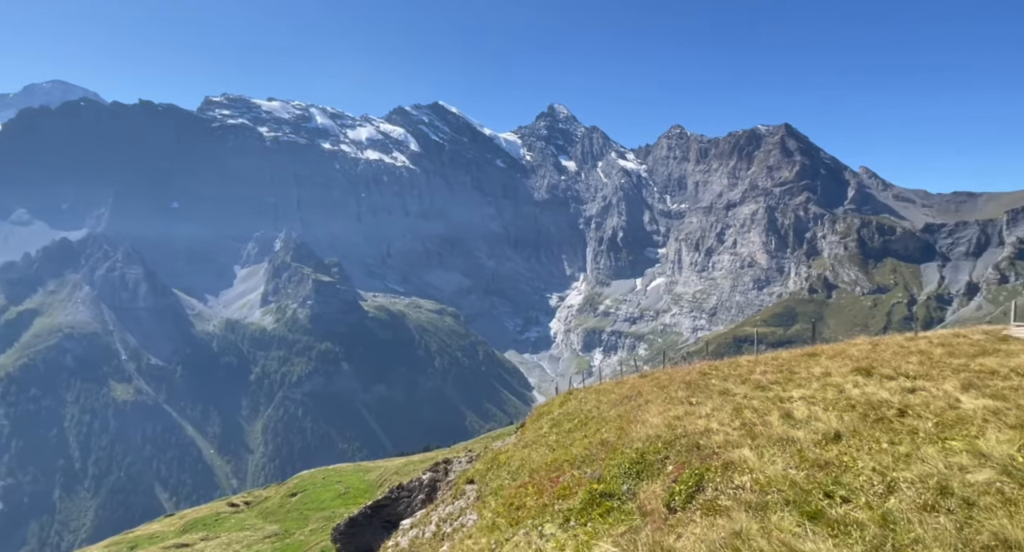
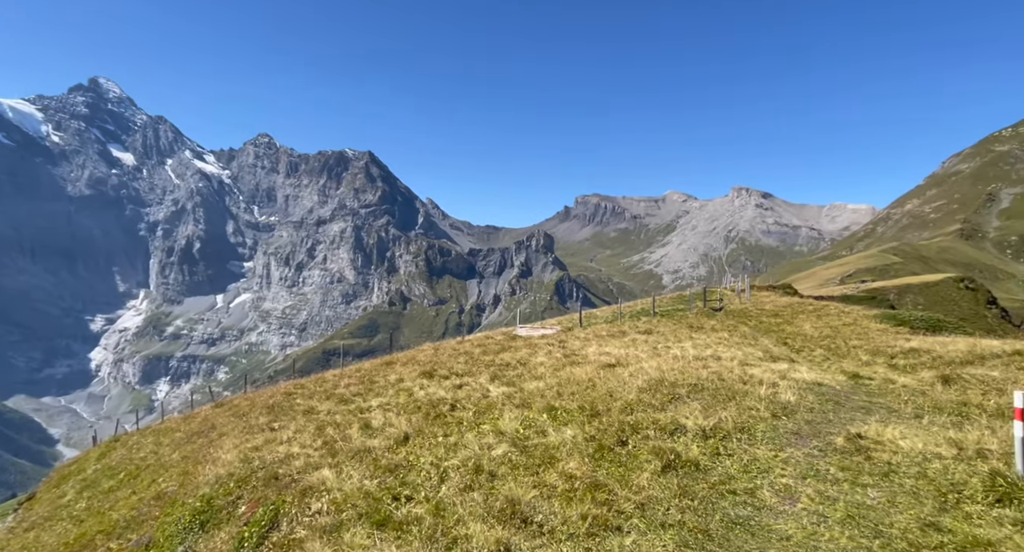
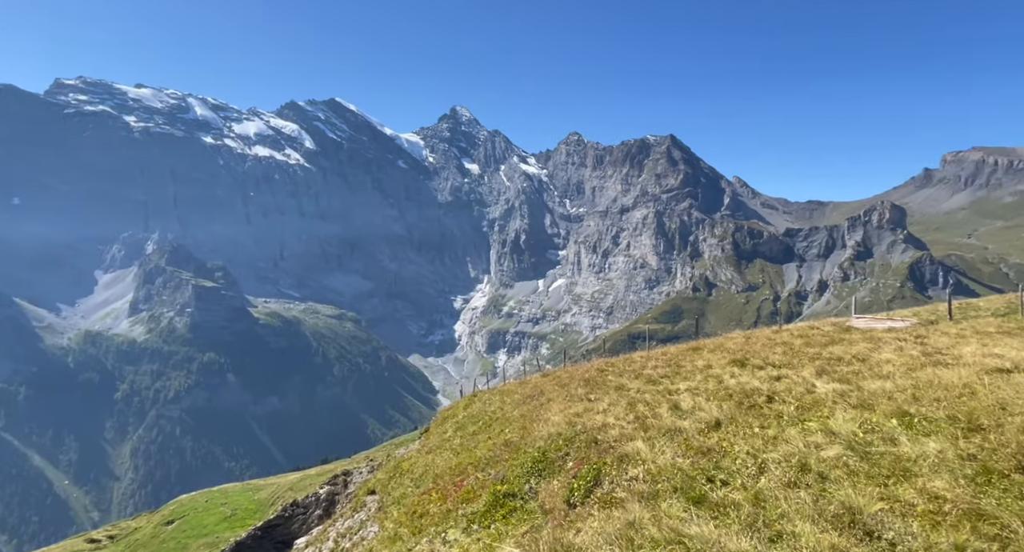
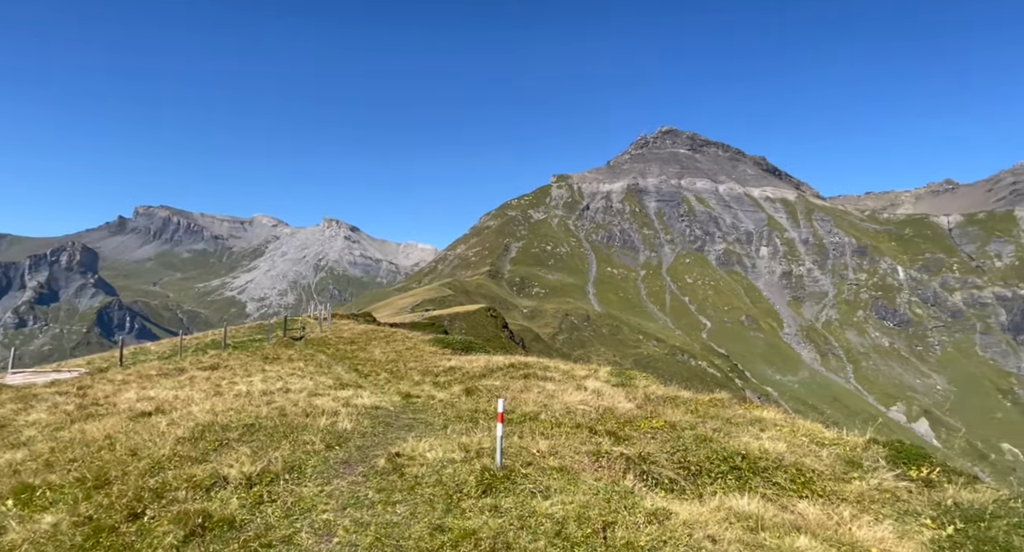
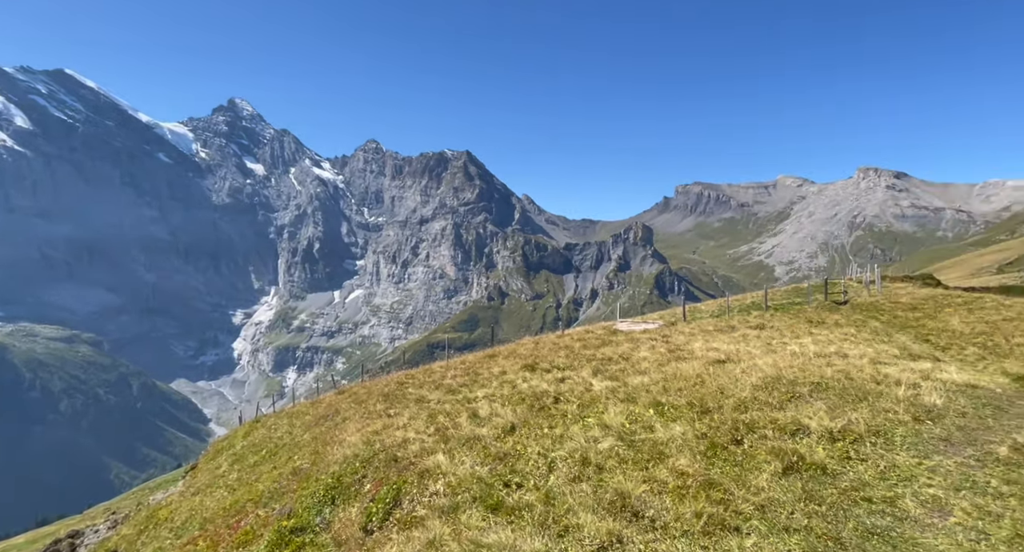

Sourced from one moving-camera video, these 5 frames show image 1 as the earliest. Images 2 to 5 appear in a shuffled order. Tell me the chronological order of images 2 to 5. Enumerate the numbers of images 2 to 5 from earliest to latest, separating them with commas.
3, 5, 2, 4
